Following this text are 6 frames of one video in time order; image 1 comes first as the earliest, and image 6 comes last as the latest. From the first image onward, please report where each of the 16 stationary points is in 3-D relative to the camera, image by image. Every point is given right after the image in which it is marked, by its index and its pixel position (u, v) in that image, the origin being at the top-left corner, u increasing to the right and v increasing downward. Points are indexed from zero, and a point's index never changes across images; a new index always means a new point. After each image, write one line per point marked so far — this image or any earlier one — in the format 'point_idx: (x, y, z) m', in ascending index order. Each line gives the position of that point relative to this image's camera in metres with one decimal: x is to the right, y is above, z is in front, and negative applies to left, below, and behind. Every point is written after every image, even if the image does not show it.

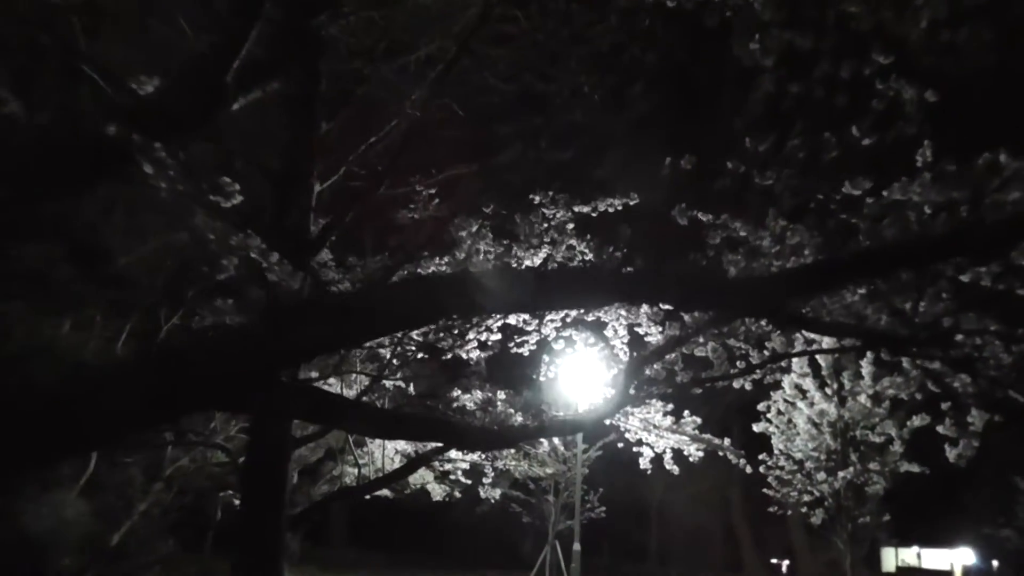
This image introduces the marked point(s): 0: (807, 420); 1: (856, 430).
0: (+5.0, -2.1, +13.6) m
1: (+5.6, -2.2, +13.1) m
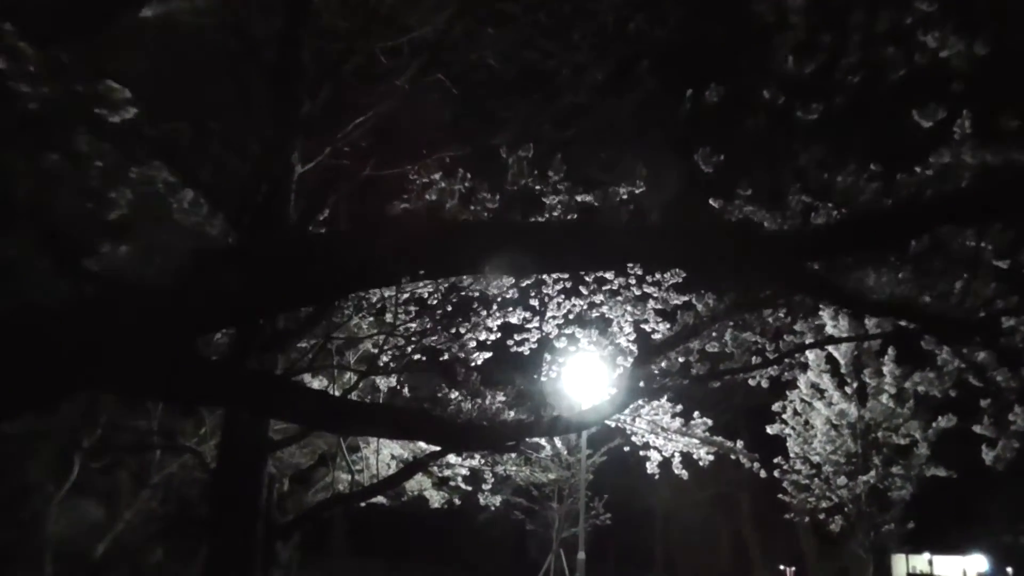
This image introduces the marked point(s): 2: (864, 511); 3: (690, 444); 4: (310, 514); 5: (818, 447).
0: (+5.0, -2.1, +12.9) m
1: (+5.6, -2.1, +12.4) m
2: (+5.3, -3.3, +12.2) m
3: (+2.6, -2.3, +12.2) m
4: (-2.8, -3.2, +11.7) m
5: (+4.9, -2.4, +12.8) m
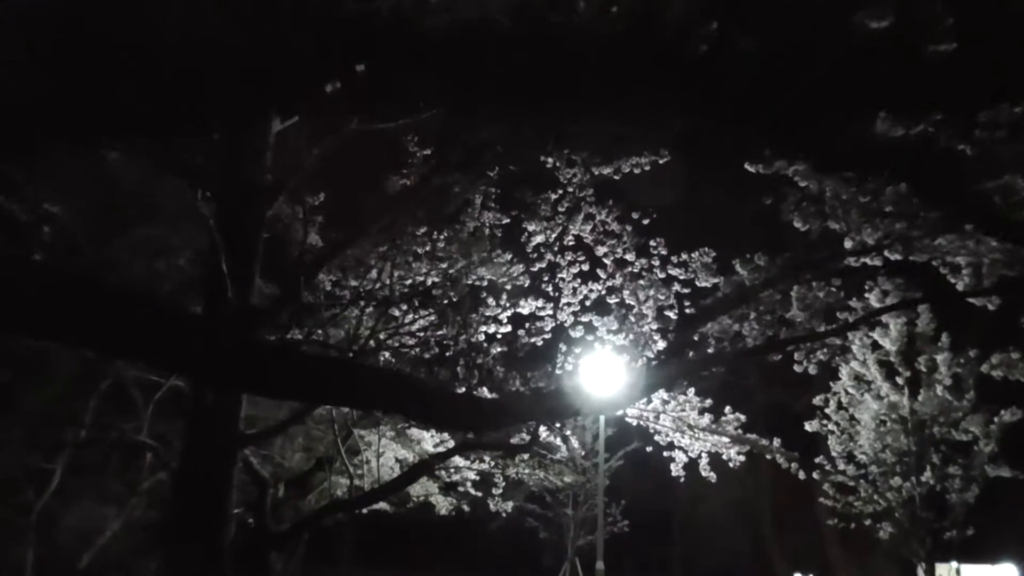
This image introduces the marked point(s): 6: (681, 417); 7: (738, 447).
0: (+5.1, -1.8, +11.8) m
1: (+5.8, -1.9, +11.3) m
2: (+5.5, -3.0, +11.1) m
3: (+2.8, -2.1, +11.1) m
4: (-2.6, -3.0, +10.7) m
5: (+5.0, -2.2, +11.7) m
6: (+2.2, -1.7, +10.9) m
7: (+3.0, -2.1, +11.2) m
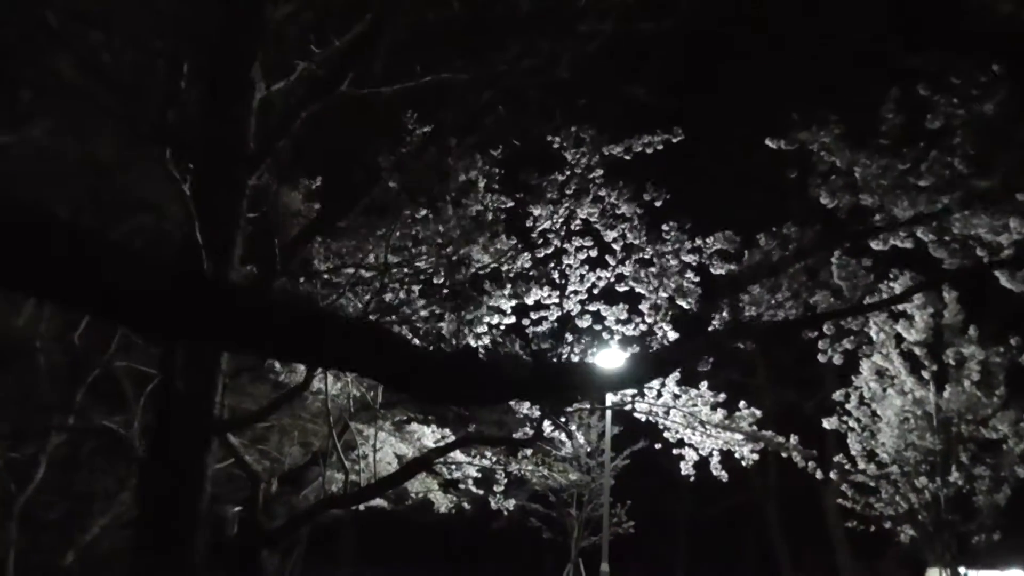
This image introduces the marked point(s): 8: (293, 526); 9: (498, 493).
0: (+5.2, -1.7, +11.2) m
1: (+5.8, -1.8, +10.8) m
2: (+5.5, -2.9, +10.6) m
3: (+2.8, -2.0, +10.6) m
4: (-2.6, -2.8, +10.2) m
5: (+5.1, -2.0, +11.2) m
6: (+2.2, -1.6, +10.4) m
7: (+3.1, -2.0, +10.6) m
8: (-2.7, -2.9, +10.2) m
9: (-0.2, -3.4, +13.7) m
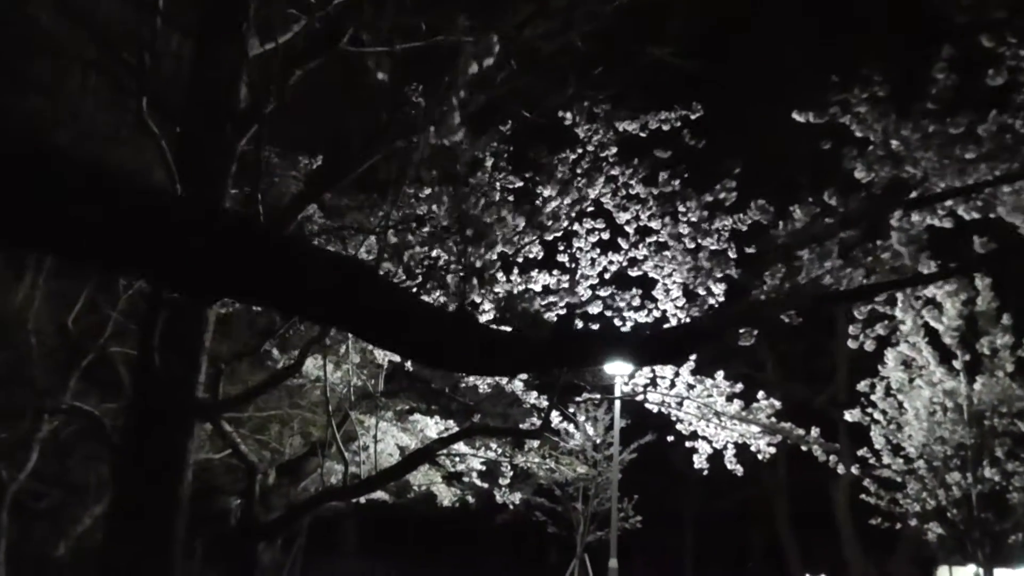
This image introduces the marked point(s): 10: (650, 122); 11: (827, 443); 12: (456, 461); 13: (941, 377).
0: (+5.3, -1.5, +10.7) m
1: (+5.9, -1.6, +10.3) m
2: (+5.6, -2.8, +10.1) m
3: (+2.9, -1.8, +10.1) m
4: (-2.5, -2.6, +9.8) m
5: (+5.2, -1.9, +10.7) m
6: (+2.3, -1.4, +9.9) m
7: (+3.1, -1.8, +10.2) m
8: (-2.6, -2.7, +9.8) m
9: (-0.2, -3.2, +13.3) m
10: (+1.4, +1.7, +8.7) m
11: (+3.7, -1.8, +9.6) m
12: (-0.8, -2.5, +12.0) m
13: (+5.4, -1.2, +10.6) m
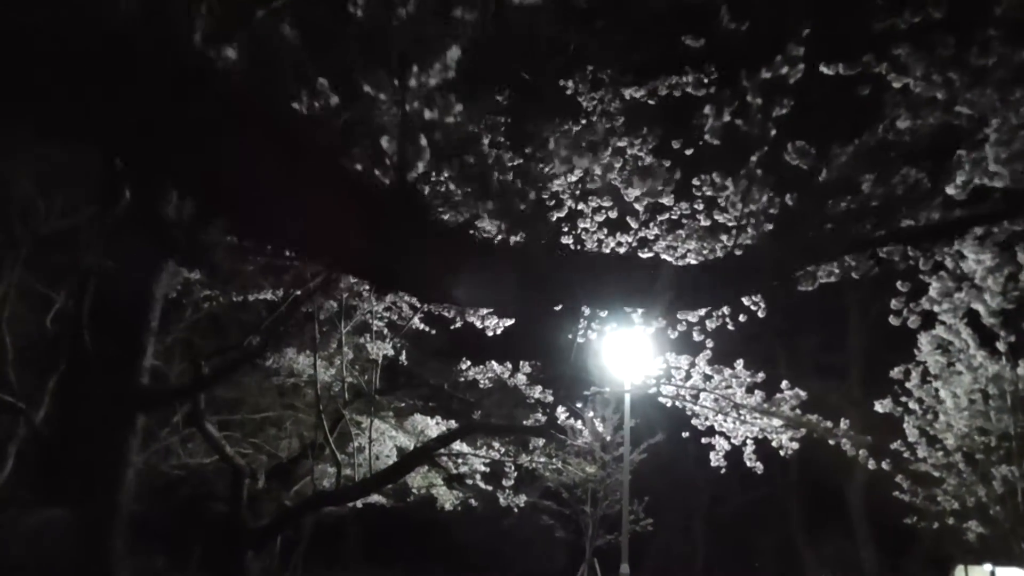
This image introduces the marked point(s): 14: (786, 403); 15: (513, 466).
0: (+5.3, -1.3, +10.0) m
1: (+5.9, -1.4, +9.5) m
2: (+5.6, -2.5, +9.3) m
3: (+2.9, -1.6, +9.4) m
4: (-2.5, -2.5, +9.1) m
5: (+5.2, -1.7, +10.0) m
6: (+2.4, -1.2, +9.2) m
7: (+3.2, -1.6, +9.5) m
8: (-2.6, -2.6, +9.1) m
9: (-0.1, -3.0, +12.5) m
10: (+1.4, +1.9, +8.0) m
11: (+3.7, -1.6, +8.9) m
12: (-0.8, -2.4, +11.3) m
13: (+5.4, -1.0, +9.9) m
14: (+3.1, -1.3, +9.3) m
15: (0.0, -2.5, +11.6) m
